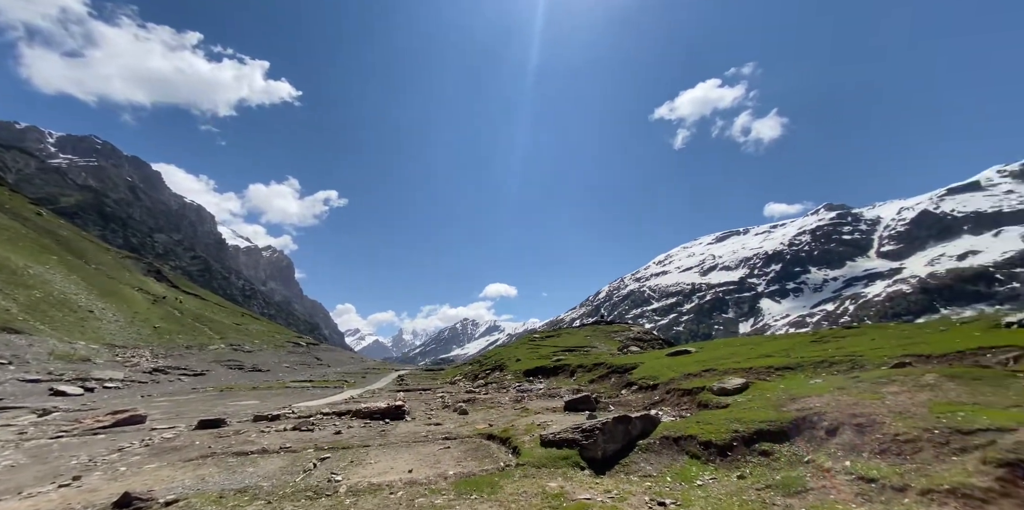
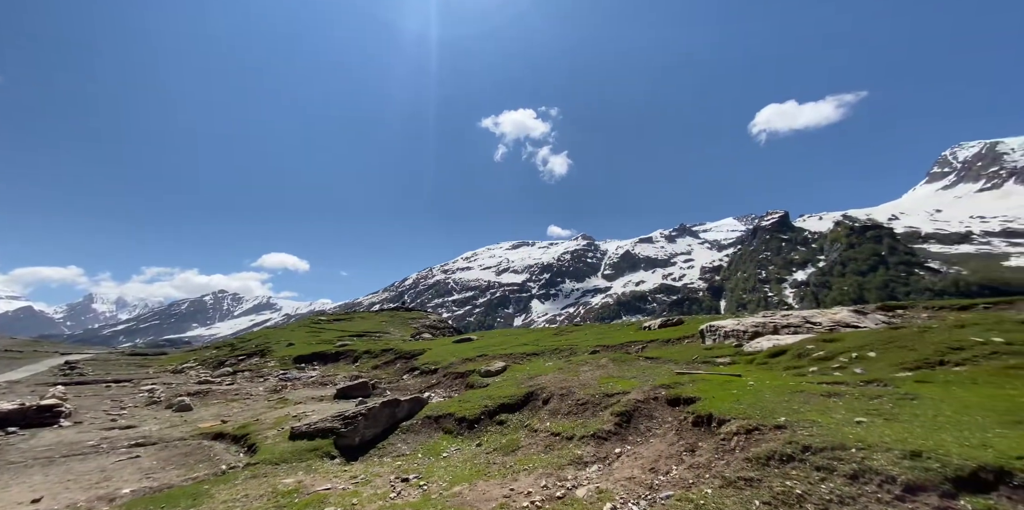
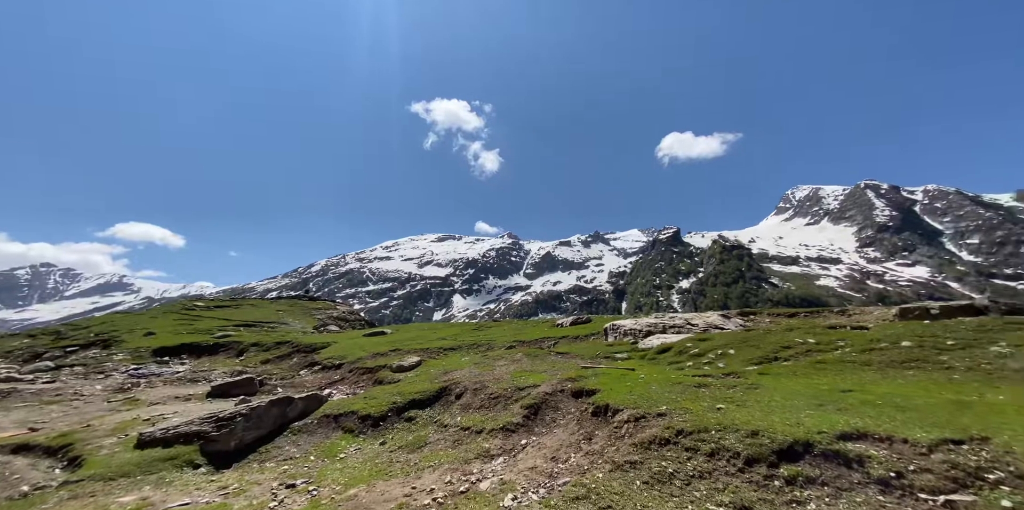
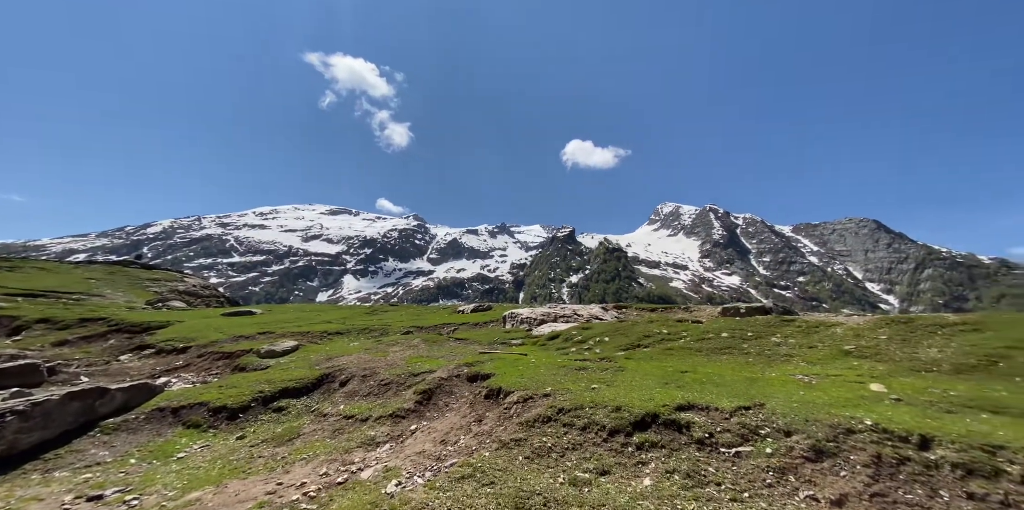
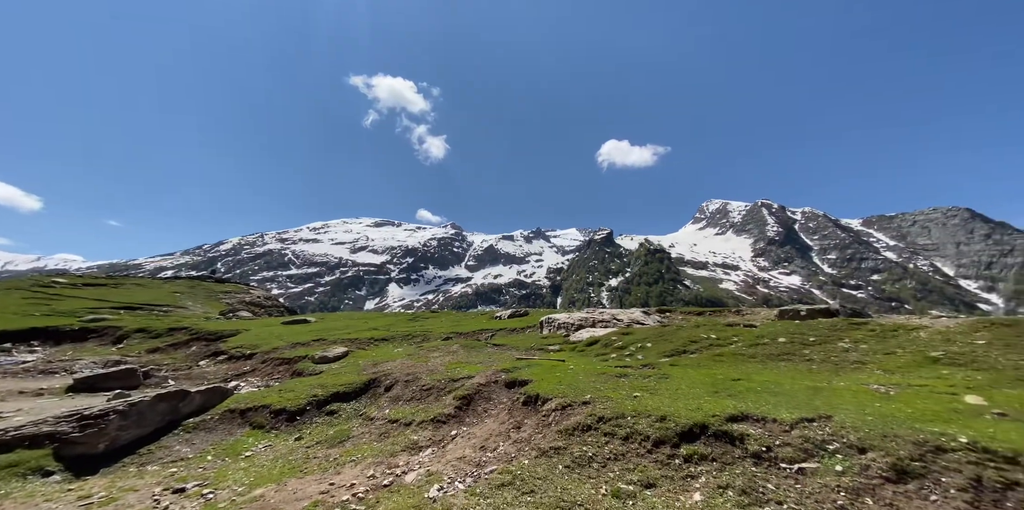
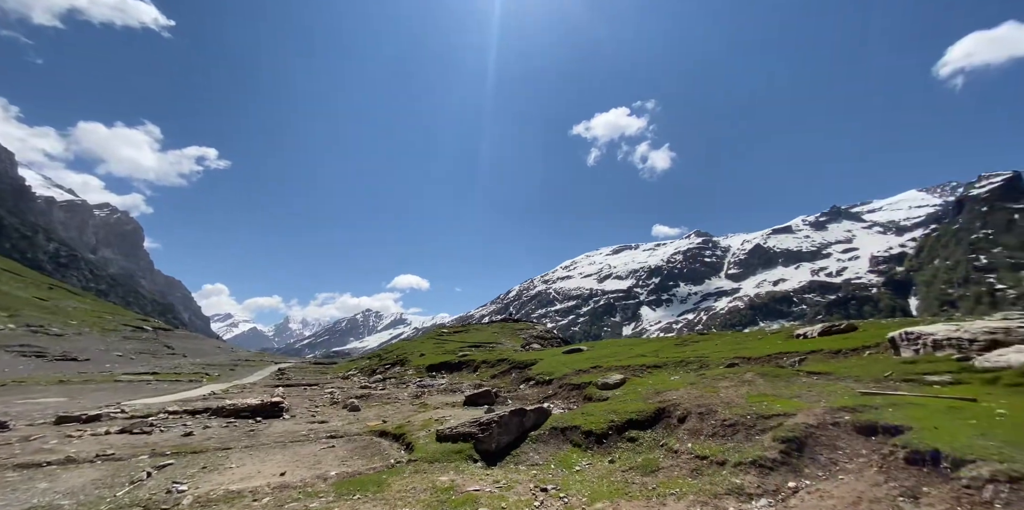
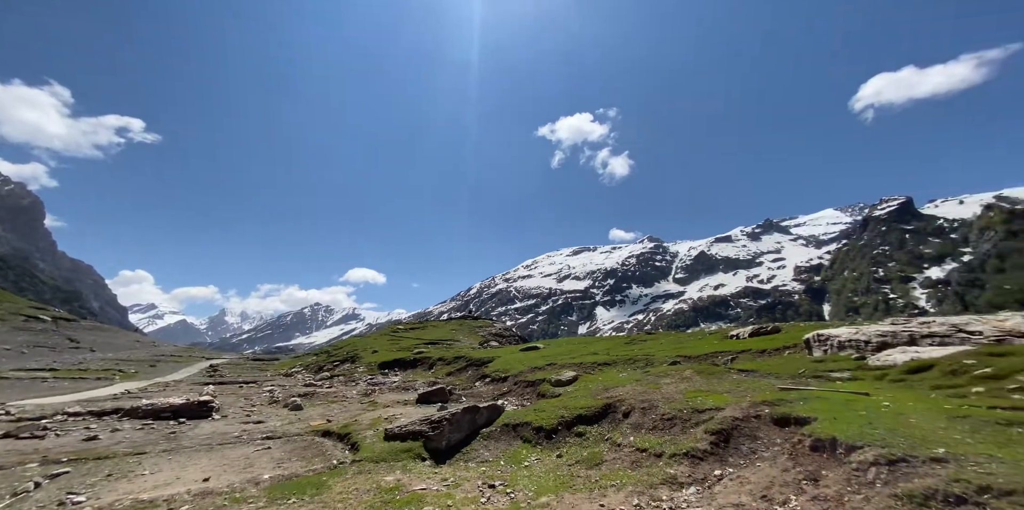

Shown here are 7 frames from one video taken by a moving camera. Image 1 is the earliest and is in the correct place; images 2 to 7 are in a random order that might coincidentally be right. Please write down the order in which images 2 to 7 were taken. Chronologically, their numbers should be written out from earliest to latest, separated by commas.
6, 7, 2, 3, 5, 4
